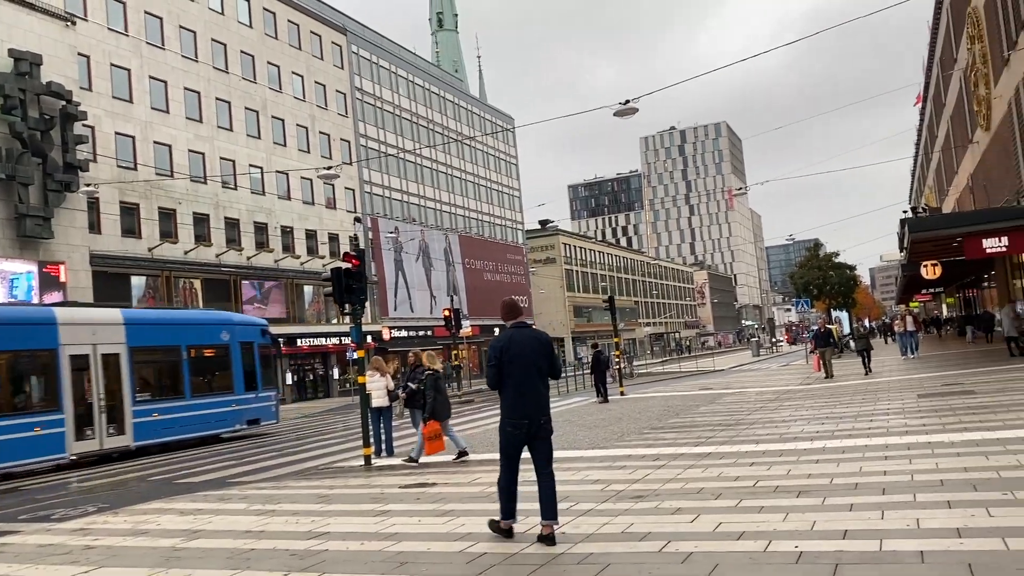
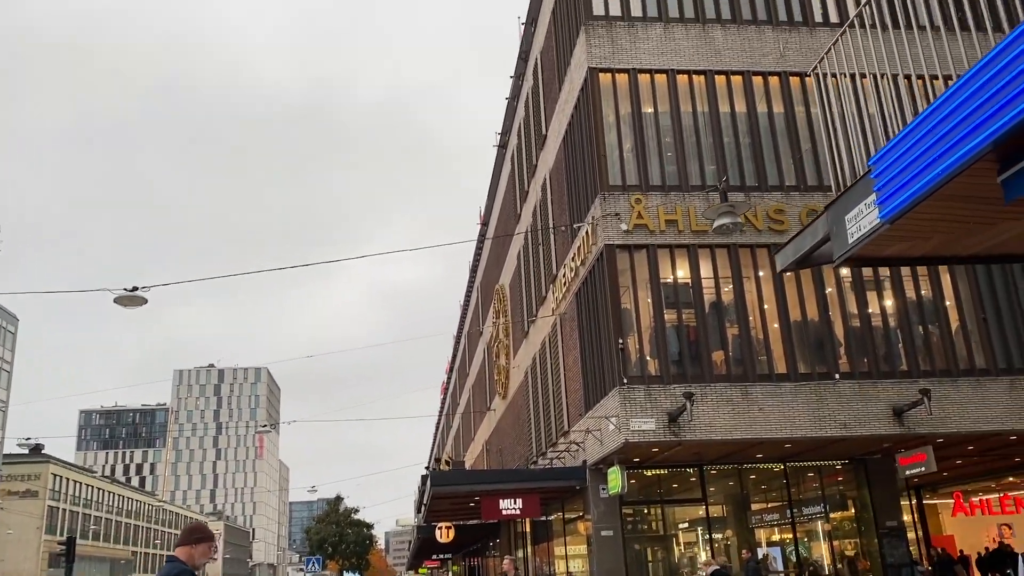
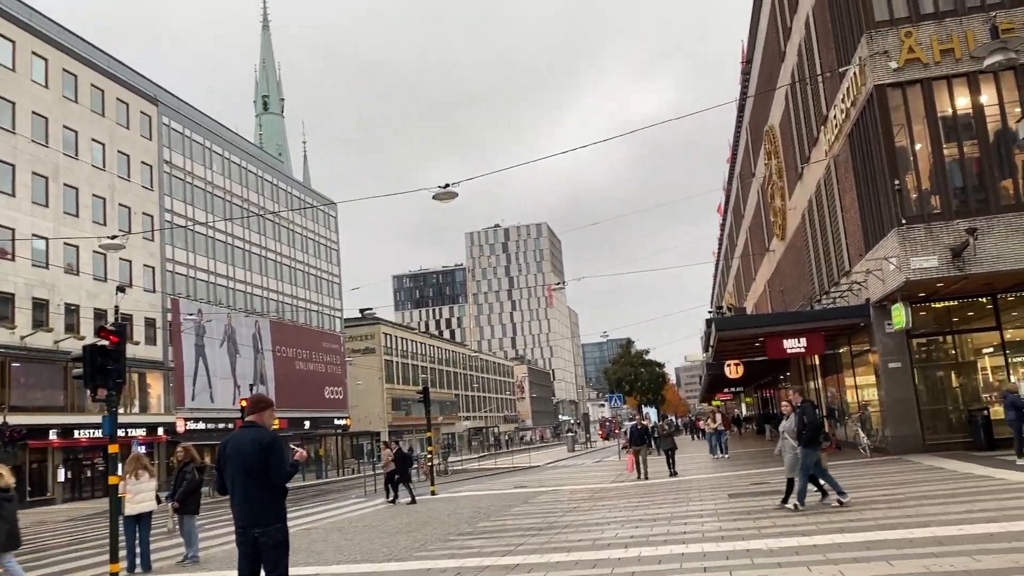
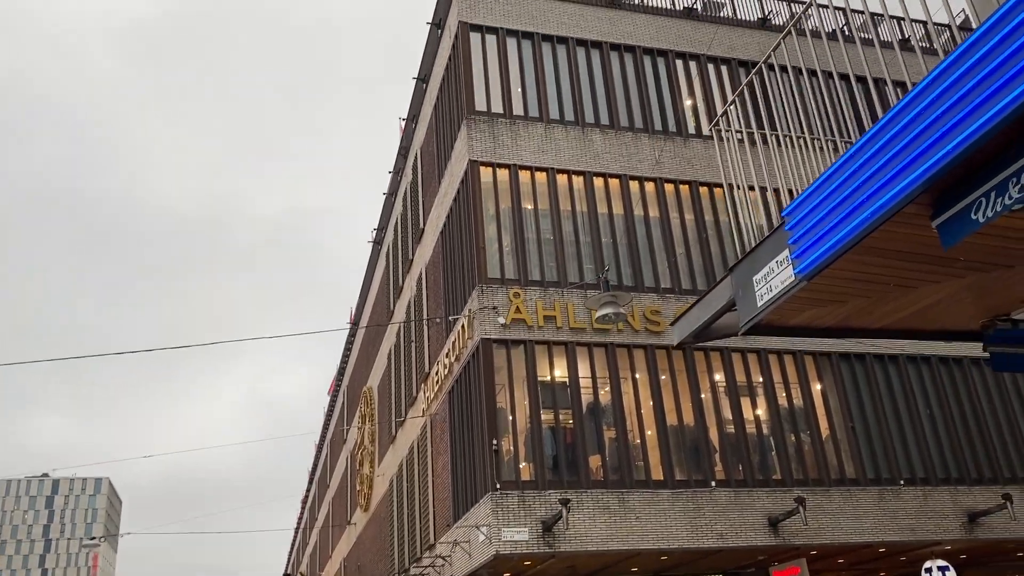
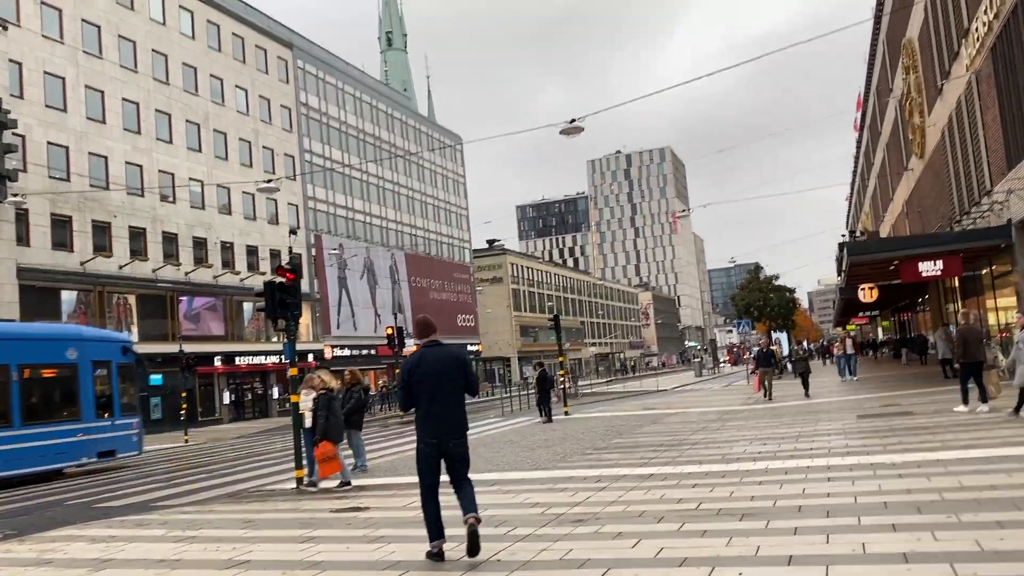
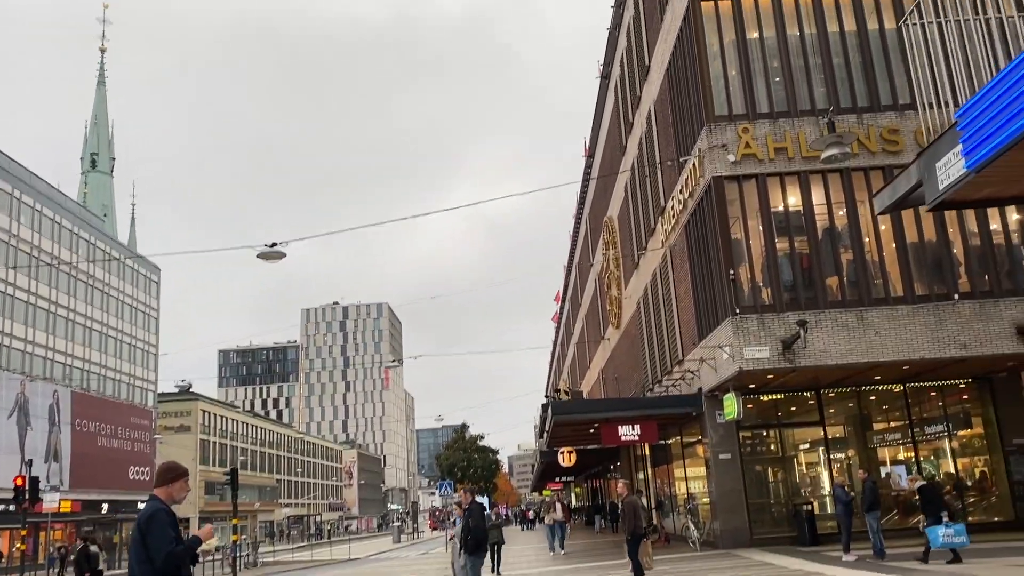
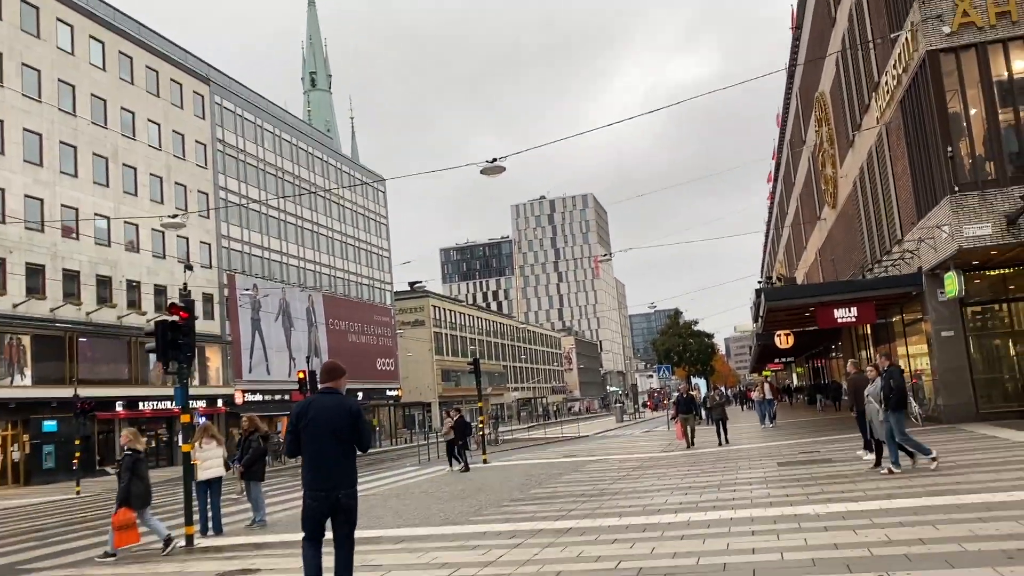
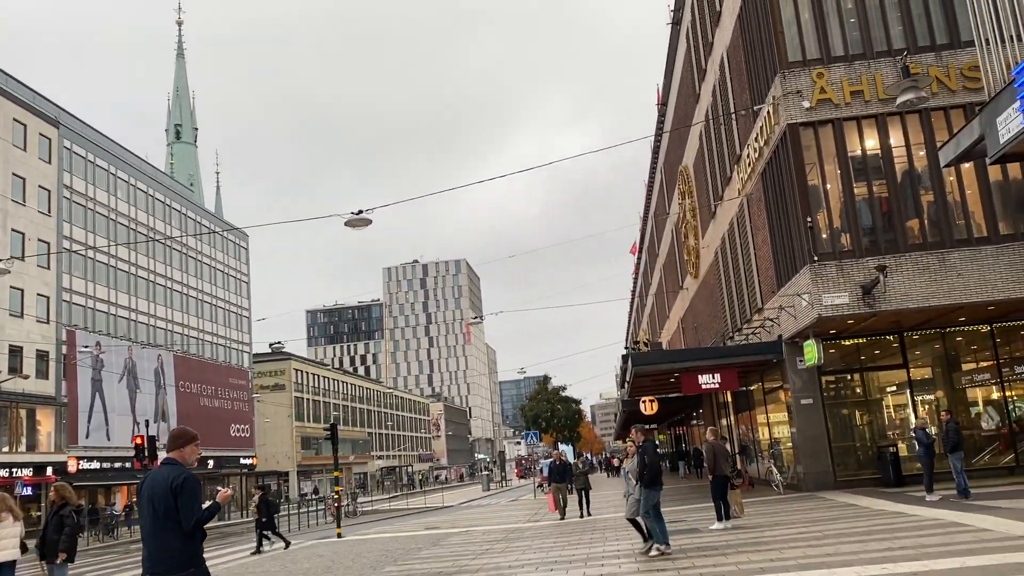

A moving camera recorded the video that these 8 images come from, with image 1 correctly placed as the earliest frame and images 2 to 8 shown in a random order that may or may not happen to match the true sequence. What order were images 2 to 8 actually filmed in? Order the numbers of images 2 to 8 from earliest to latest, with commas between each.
5, 7, 3, 8, 6, 2, 4
